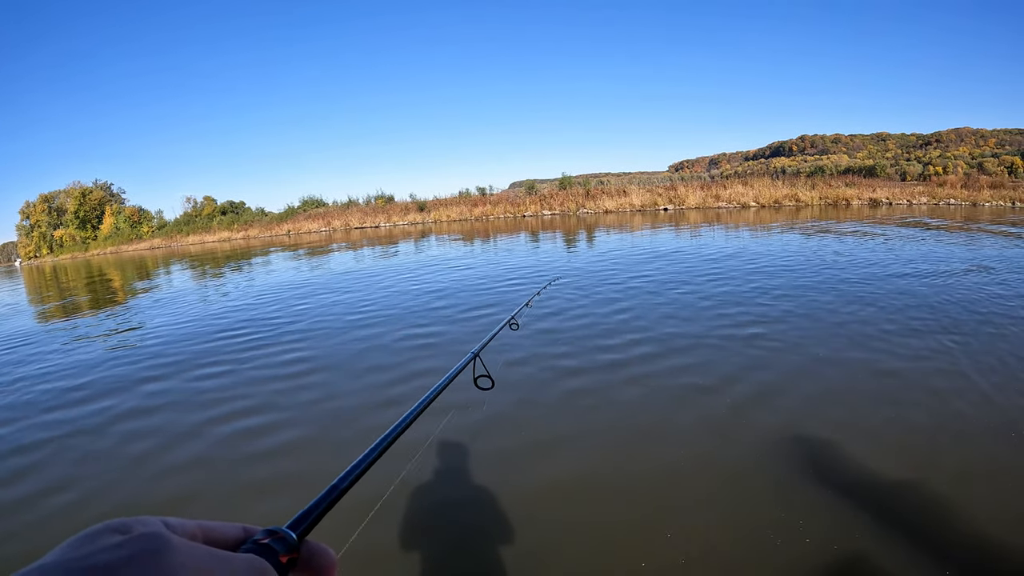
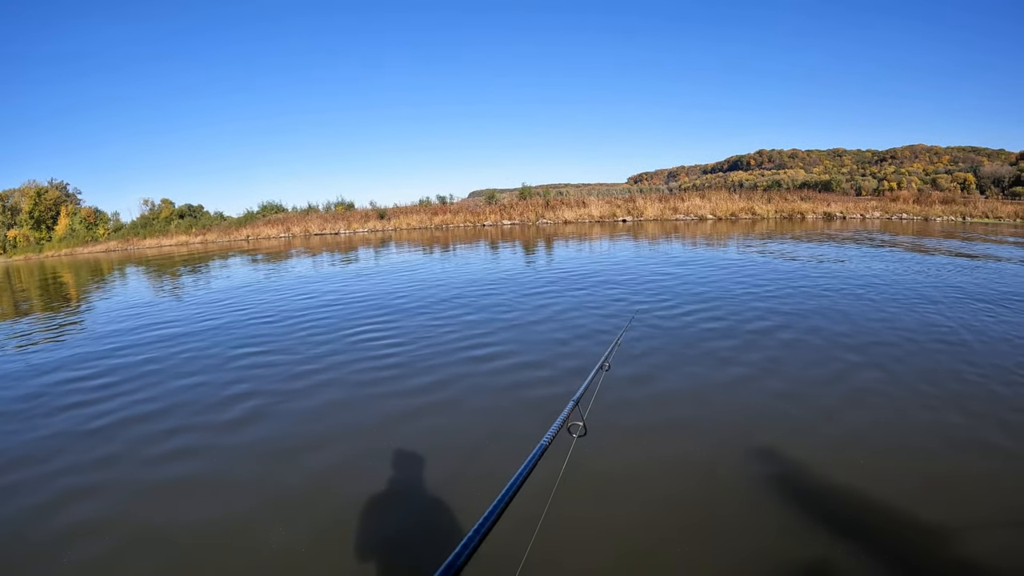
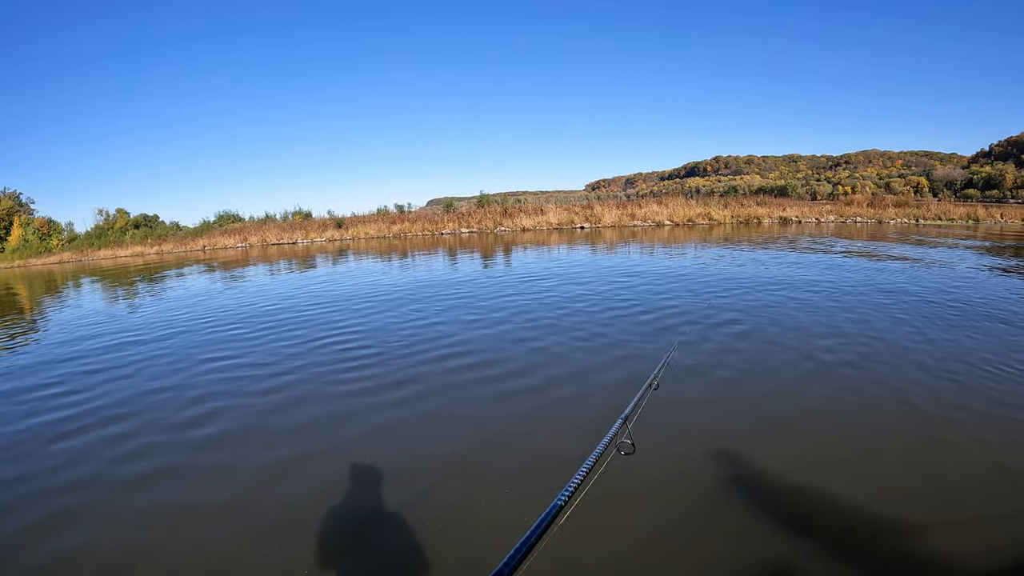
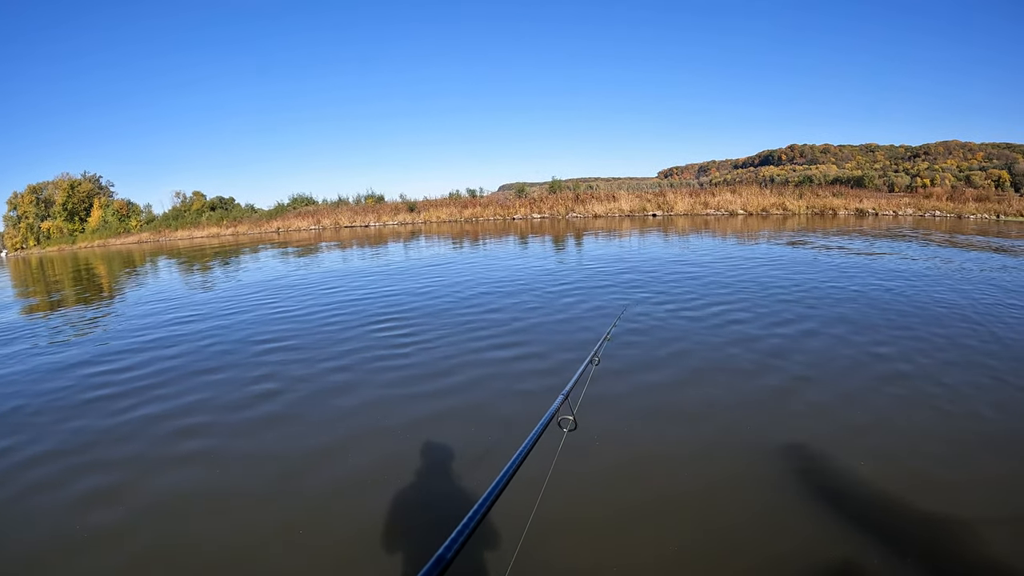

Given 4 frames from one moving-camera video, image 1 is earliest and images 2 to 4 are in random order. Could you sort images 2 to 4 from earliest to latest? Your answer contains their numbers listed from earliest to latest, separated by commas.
4, 2, 3
